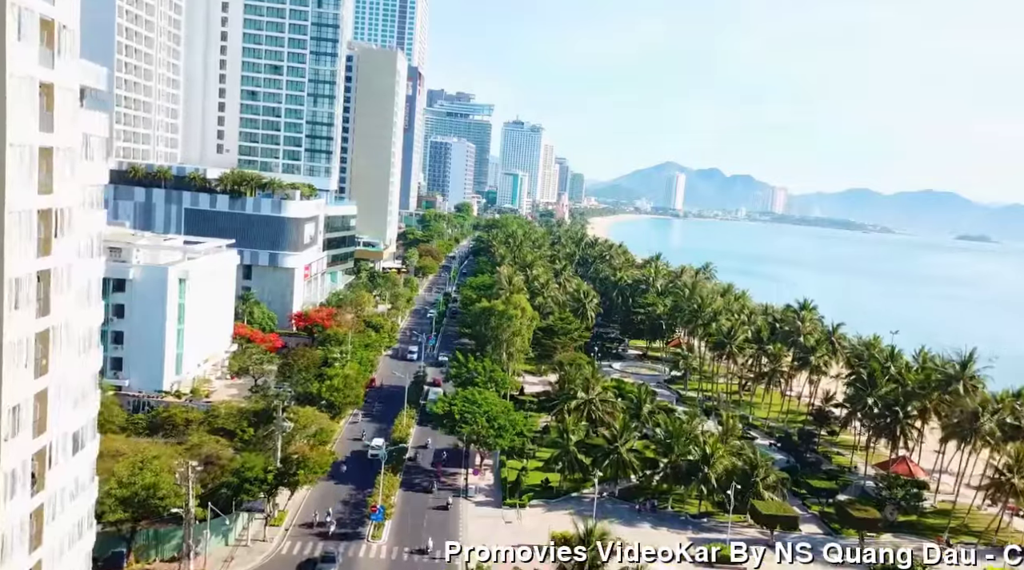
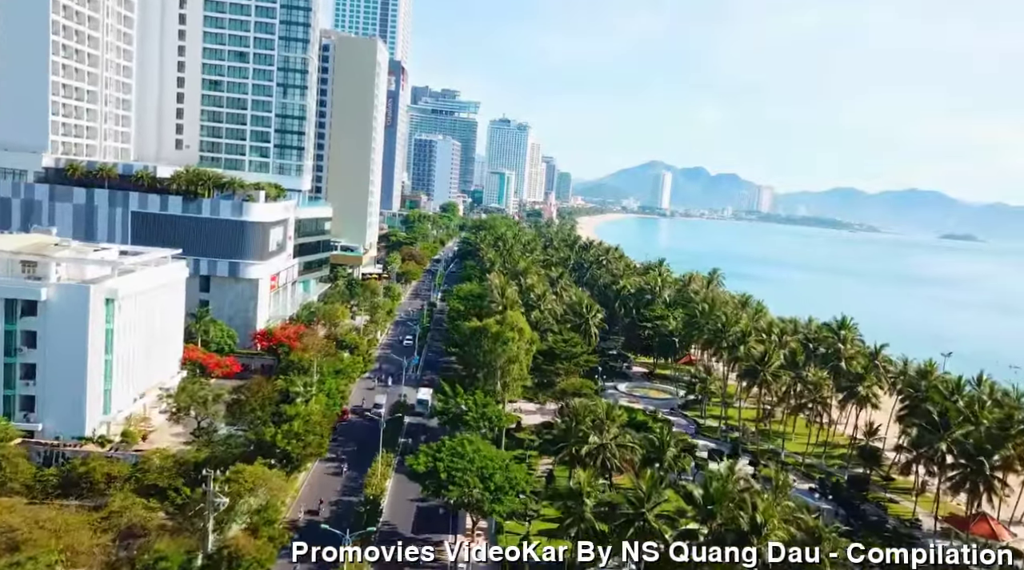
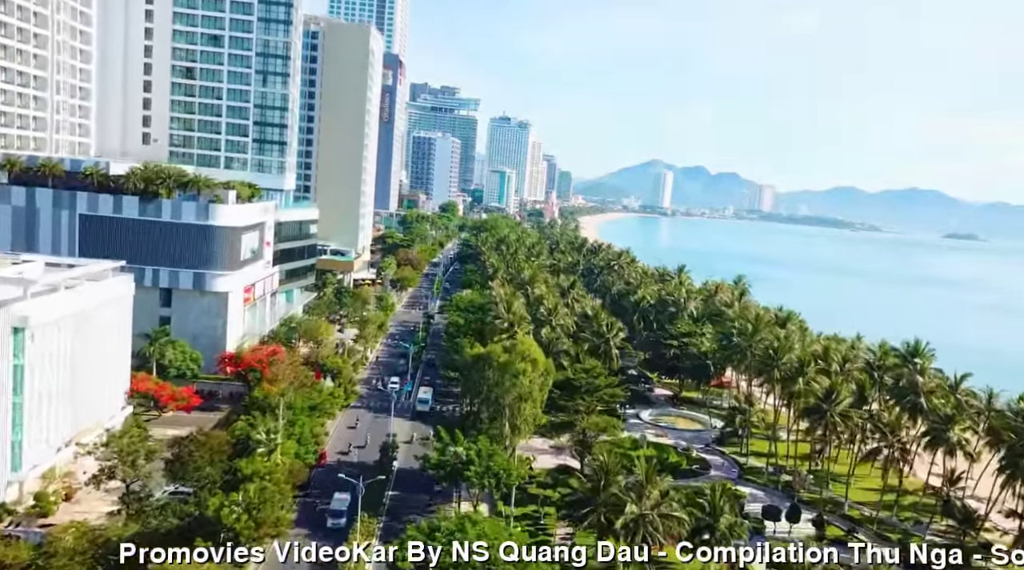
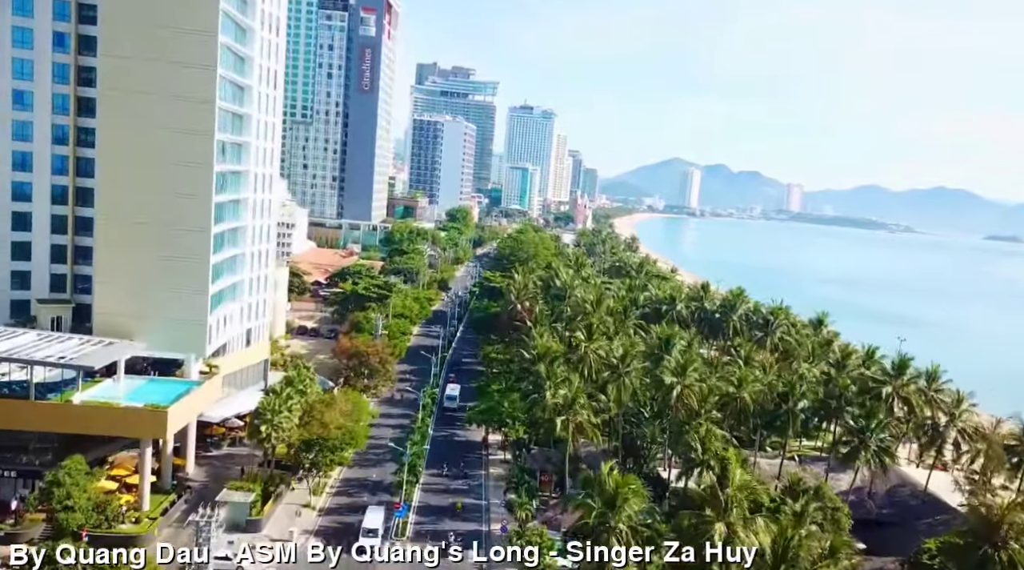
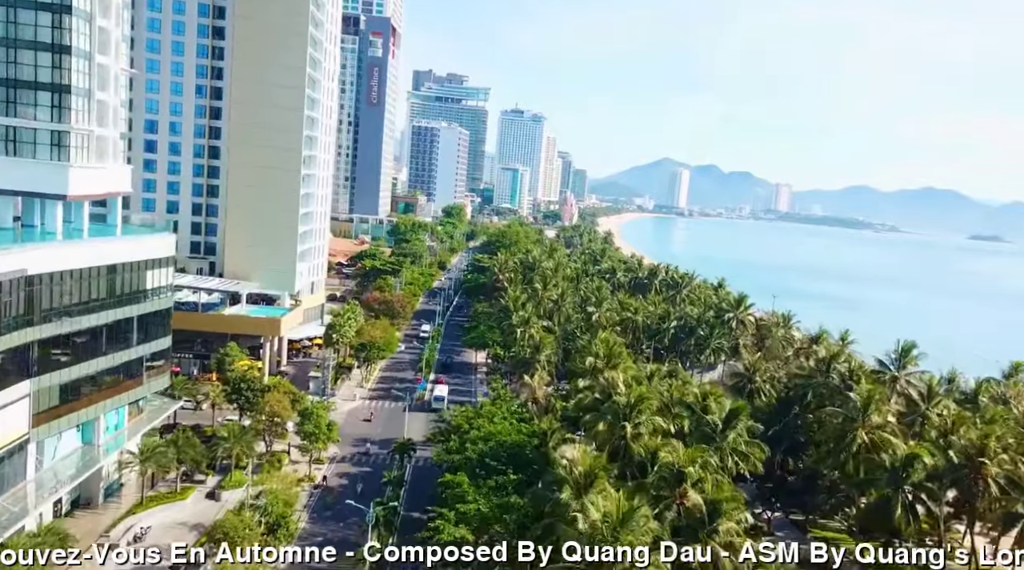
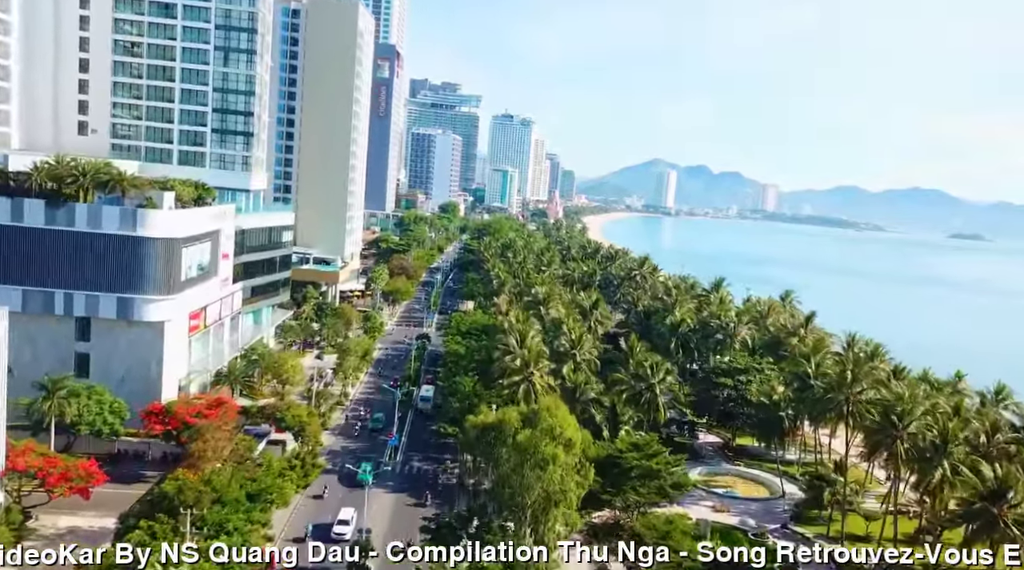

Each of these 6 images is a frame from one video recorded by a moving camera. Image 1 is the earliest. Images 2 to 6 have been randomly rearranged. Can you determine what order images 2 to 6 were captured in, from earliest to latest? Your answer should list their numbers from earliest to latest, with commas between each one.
2, 3, 6, 5, 4
